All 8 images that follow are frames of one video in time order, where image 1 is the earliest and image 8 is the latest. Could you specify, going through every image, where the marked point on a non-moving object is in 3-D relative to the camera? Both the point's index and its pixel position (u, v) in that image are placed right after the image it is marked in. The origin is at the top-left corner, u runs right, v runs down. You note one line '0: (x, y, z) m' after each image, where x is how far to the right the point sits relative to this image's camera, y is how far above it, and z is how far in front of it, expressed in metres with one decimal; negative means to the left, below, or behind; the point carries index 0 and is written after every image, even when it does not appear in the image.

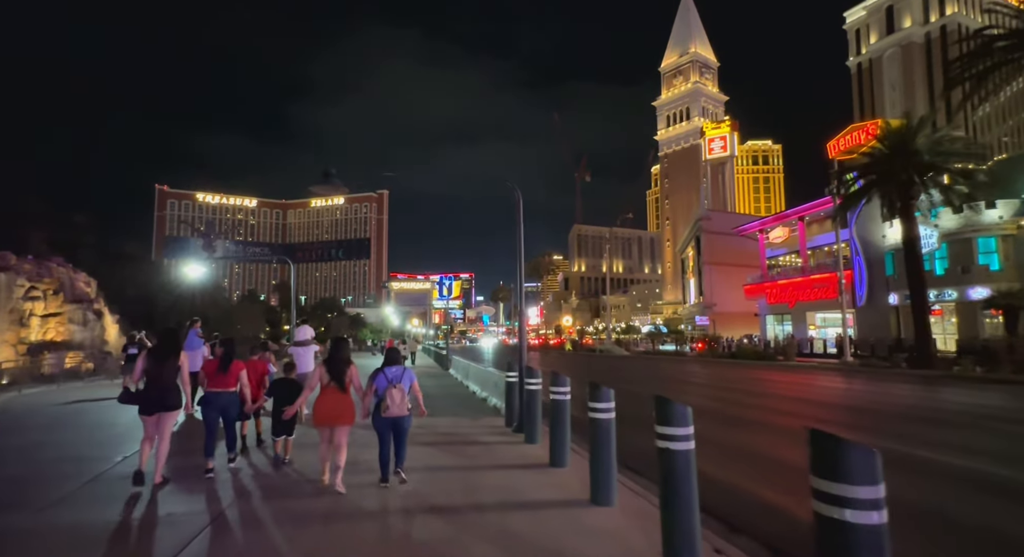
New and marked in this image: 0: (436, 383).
0: (-2.6, -3.6, +18.7) m
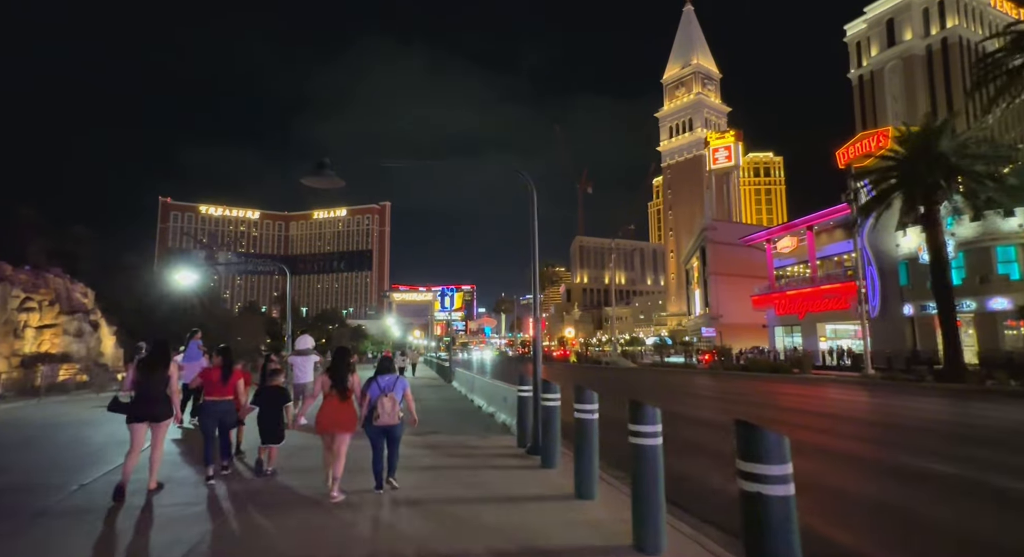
0: (-2.4, -3.9, +18.1) m
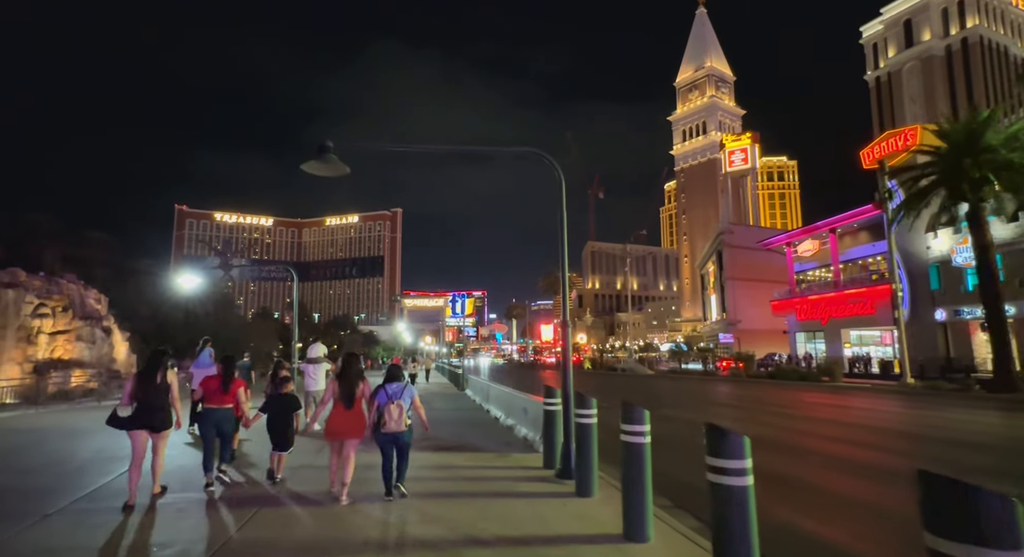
0: (-1.9, -4.0, +17.4) m
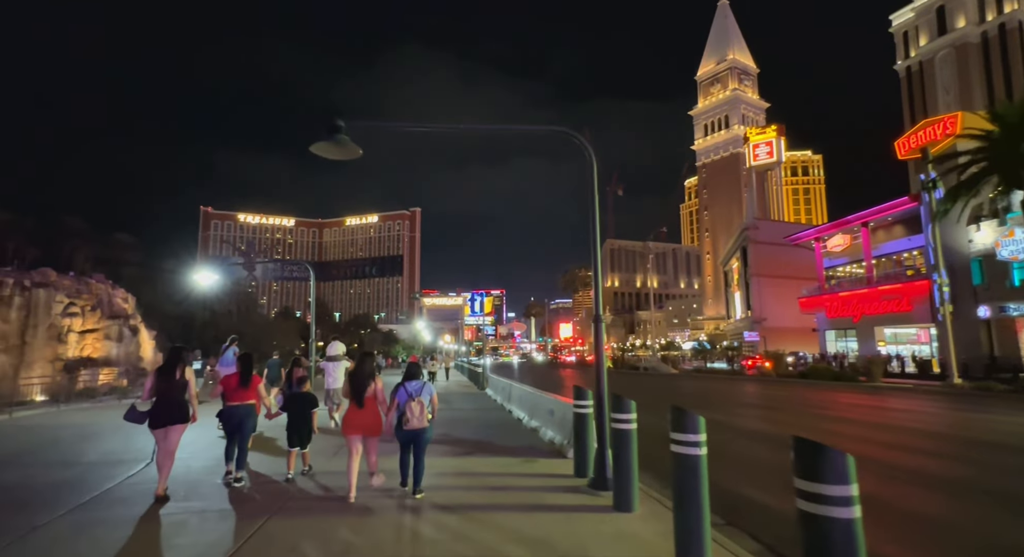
0: (-1.2, -3.9, +17.0) m
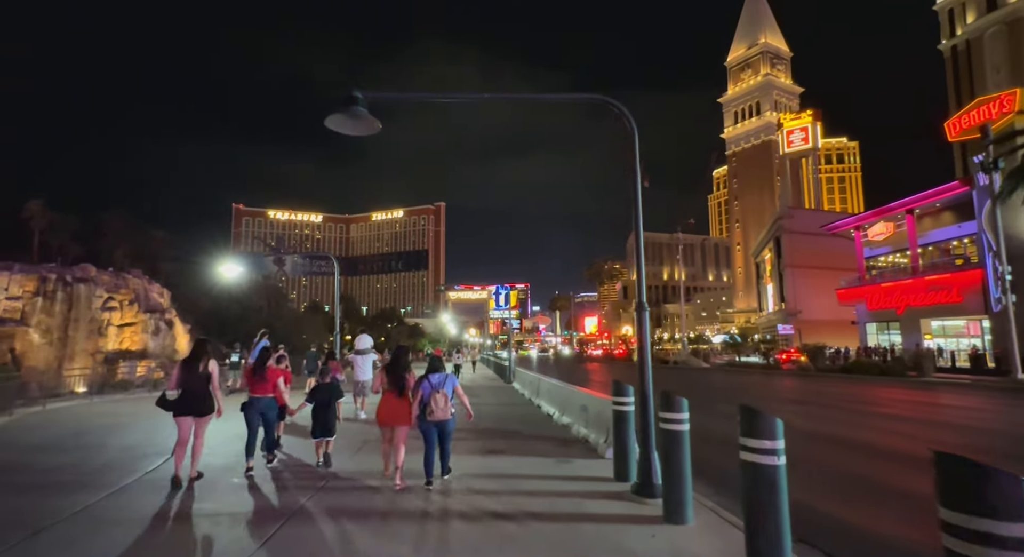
0: (-0.4, -3.7, +16.6) m
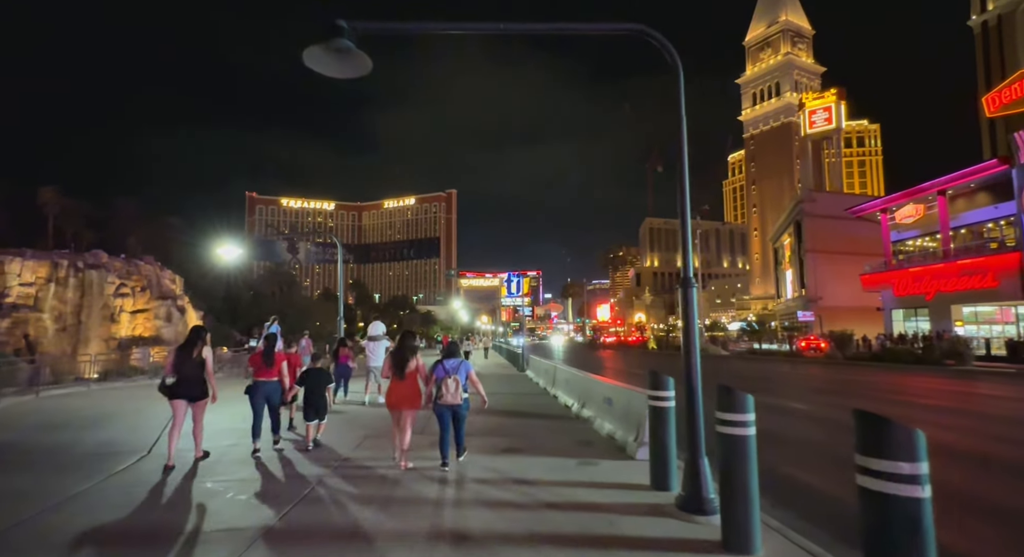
0: (0.0, -3.2, +15.9) m
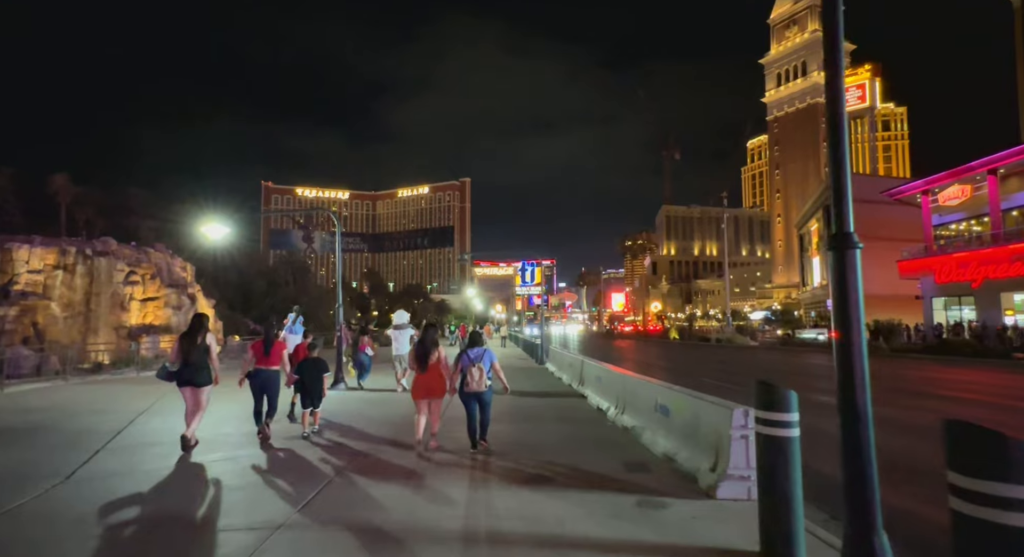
0: (+0.5, -2.7, +14.6) m
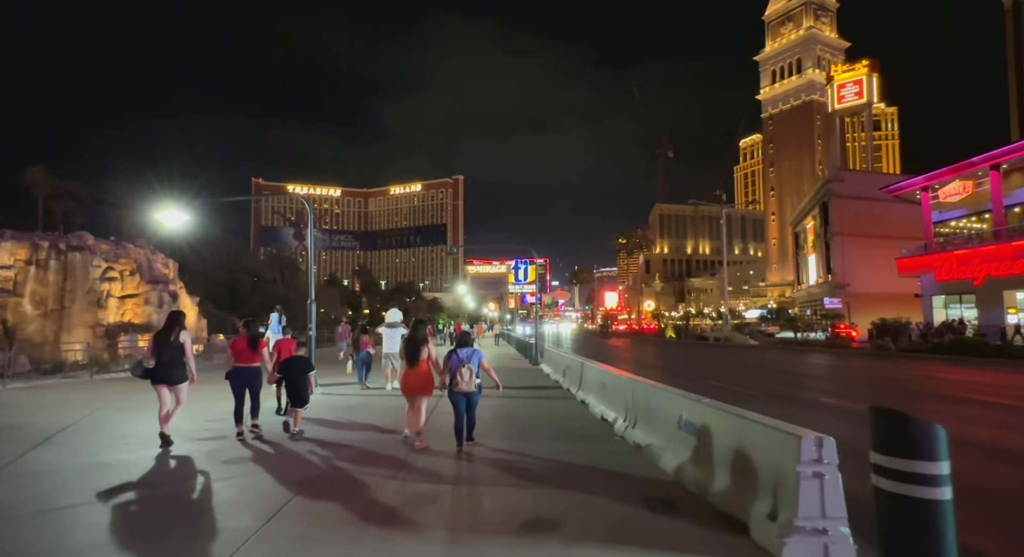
0: (+0.3, -2.6, +13.8) m
